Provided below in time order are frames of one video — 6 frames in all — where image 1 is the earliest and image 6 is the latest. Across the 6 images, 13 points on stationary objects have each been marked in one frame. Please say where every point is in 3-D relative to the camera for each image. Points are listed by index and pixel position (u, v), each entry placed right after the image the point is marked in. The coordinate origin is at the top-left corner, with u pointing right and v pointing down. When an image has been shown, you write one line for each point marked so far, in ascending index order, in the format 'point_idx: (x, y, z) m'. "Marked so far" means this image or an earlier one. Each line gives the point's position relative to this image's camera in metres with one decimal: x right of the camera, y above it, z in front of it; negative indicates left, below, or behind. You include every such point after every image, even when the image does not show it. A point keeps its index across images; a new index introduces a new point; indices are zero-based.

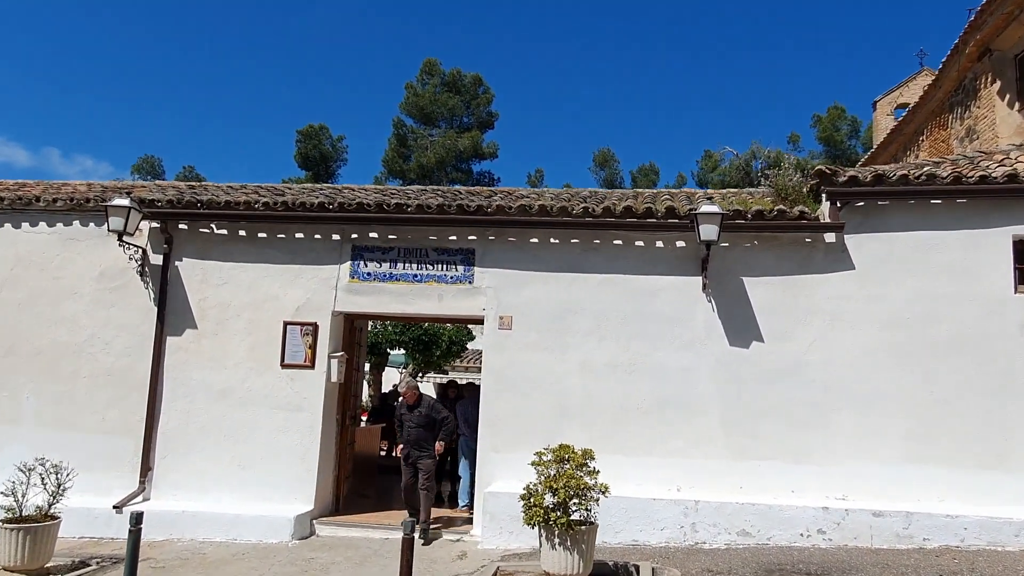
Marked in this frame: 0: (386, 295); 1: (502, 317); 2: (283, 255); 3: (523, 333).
0: (-1.6, -0.1, +9.2) m
1: (-0.1, -0.4, +8.9) m
2: (-2.9, +0.4, +9.4) m
3: (+0.1, -0.6, +8.9) m
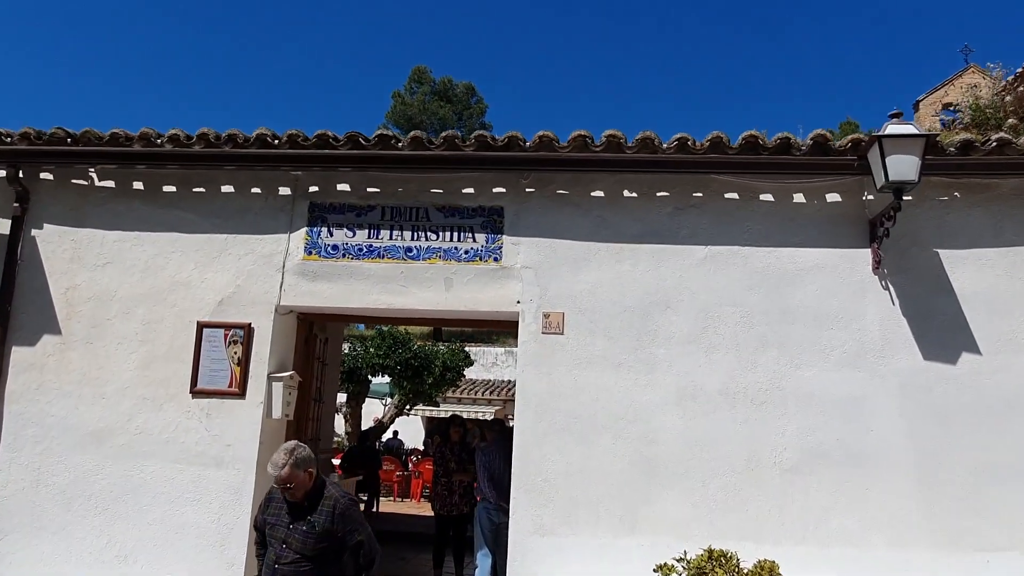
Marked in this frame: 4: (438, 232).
0: (-1.2, 0.0, +5.8) m
1: (+0.3, -0.2, +5.6) m
2: (-2.5, +0.6, +6.0) m
3: (+0.5, -0.4, +5.5) m
4: (-0.6, +0.4, +5.8) m
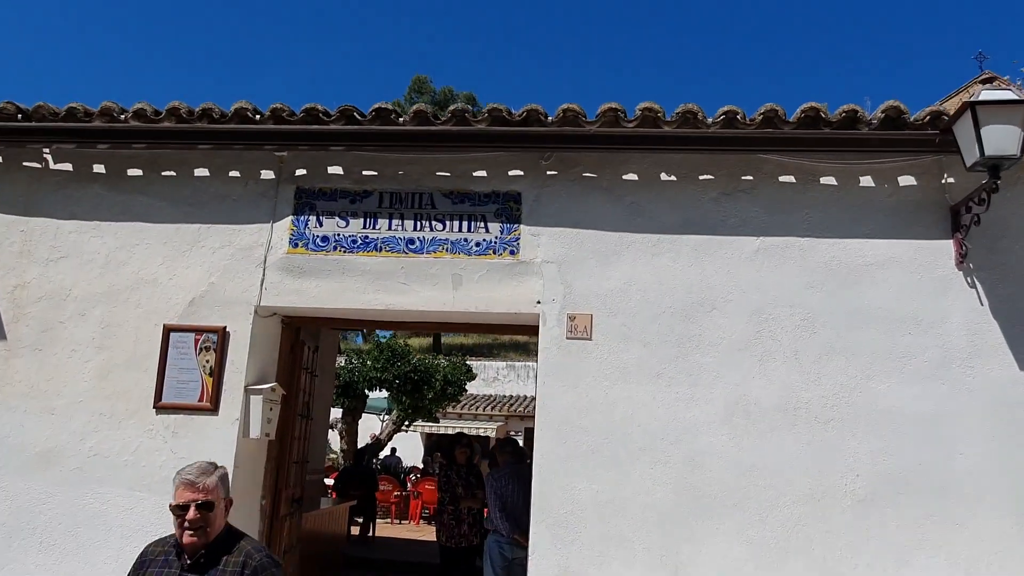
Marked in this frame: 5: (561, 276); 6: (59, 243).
0: (-1.1, +0.1, +4.9) m
1: (+0.4, -0.2, +4.7) m
2: (-2.4, +0.6, +5.2) m
3: (+0.7, -0.4, +4.7) m
4: (-0.5, +0.4, +5.0) m
5: (+0.3, +0.1, +4.8) m
6: (-3.2, +0.3, +5.2) m
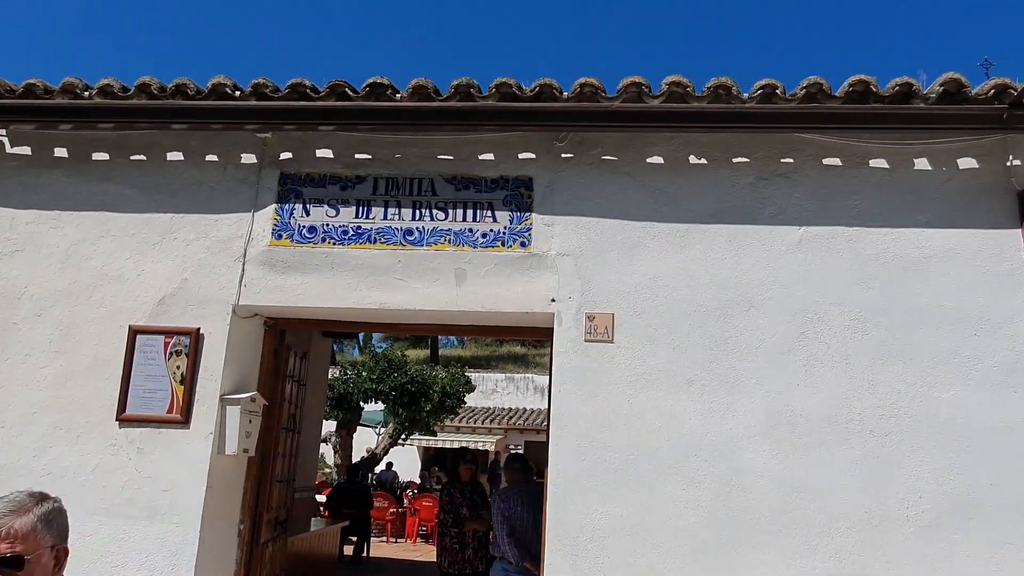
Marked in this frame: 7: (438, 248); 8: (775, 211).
0: (-1.0, +0.1, +4.4) m
1: (+0.5, -0.2, +4.2) m
2: (-2.4, +0.6, +4.7) m
3: (+0.7, -0.4, +4.1) m
4: (-0.4, +0.5, +4.4) m
5: (+0.4, +0.1, +4.3) m
6: (-3.1, +0.3, +4.7) m
7: (-0.4, +0.2, +4.4) m
8: (+1.5, +0.4, +4.2) m
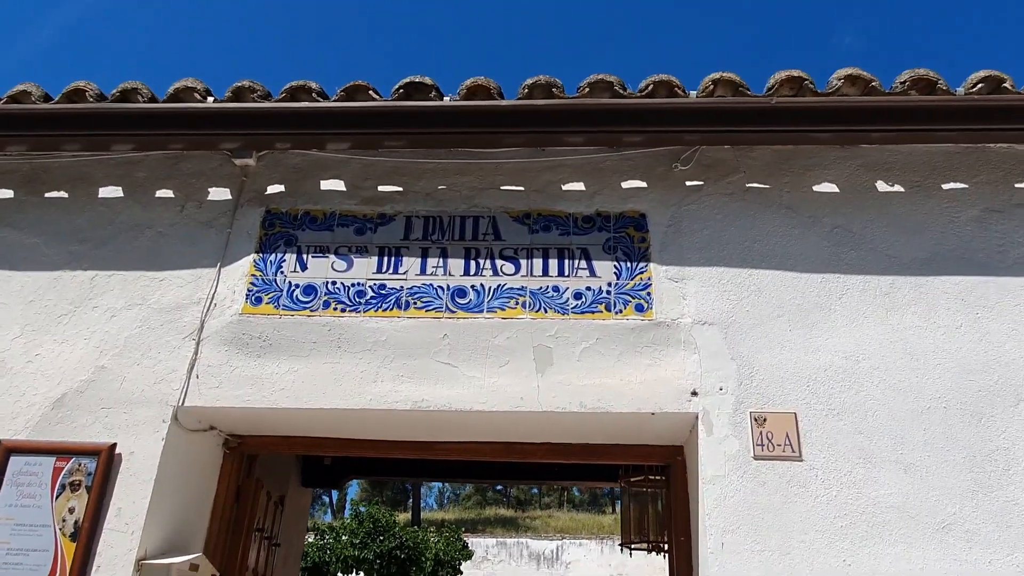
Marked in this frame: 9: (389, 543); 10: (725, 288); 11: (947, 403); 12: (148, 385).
0: (-0.6, -0.3, +2.8) m
1: (+0.9, -0.5, +2.6) m
2: (-2.0, +0.2, +3.1) m
3: (+1.1, -0.6, +2.5) m
4: (0.0, +0.1, +2.9) m
5: (+0.8, -0.2, +2.7) m
6: (-2.7, -0.1, +3.1) m
7: (0.0, -0.1, +2.8) m
8: (+1.9, +0.1, +2.8) m
9: (-2.2, -4.5, +13.1) m
10: (+0.8, 0.0, +2.8) m
11: (+1.5, -0.4, +2.6) m
12: (-1.4, -0.4, +2.8) m
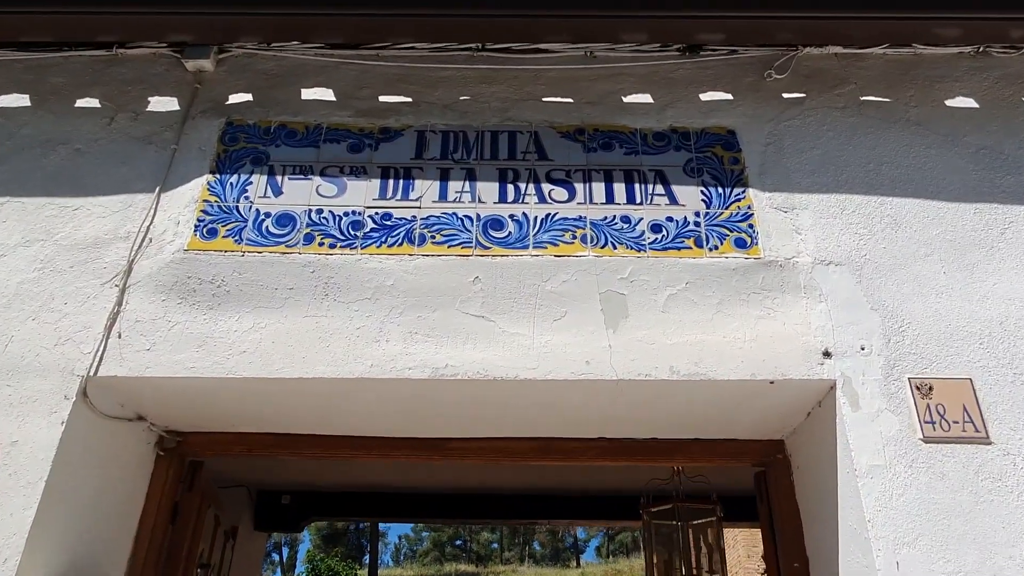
0: (-0.4, -0.1, +2.0) m
1: (+1.0, -0.3, +1.8) m
2: (-1.8, +0.4, +2.3) m
3: (+1.3, -0.4, +1.7) m
4: (+0.2, +0.3, +2.2) m
5: (+1.0, 0.0, +2.0) m
6: (-2.6, +0.1, +2.1) m
7: (+0.1, +0.1, +2.0) m
8: (+2.1, +0.3, +2.2) m
9: (-2.7, -5.0, +11.9) m
10: (+1.0, +0.2, +2.1) m
11: (+1.7, -0.2, +1.9) m
12: (-1.2, -0.2, +2.0) m
